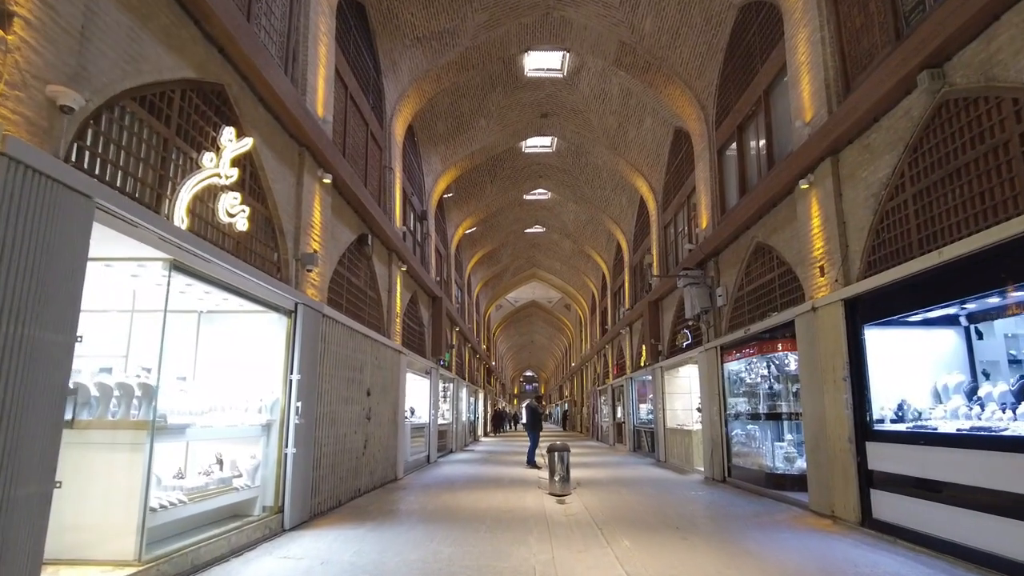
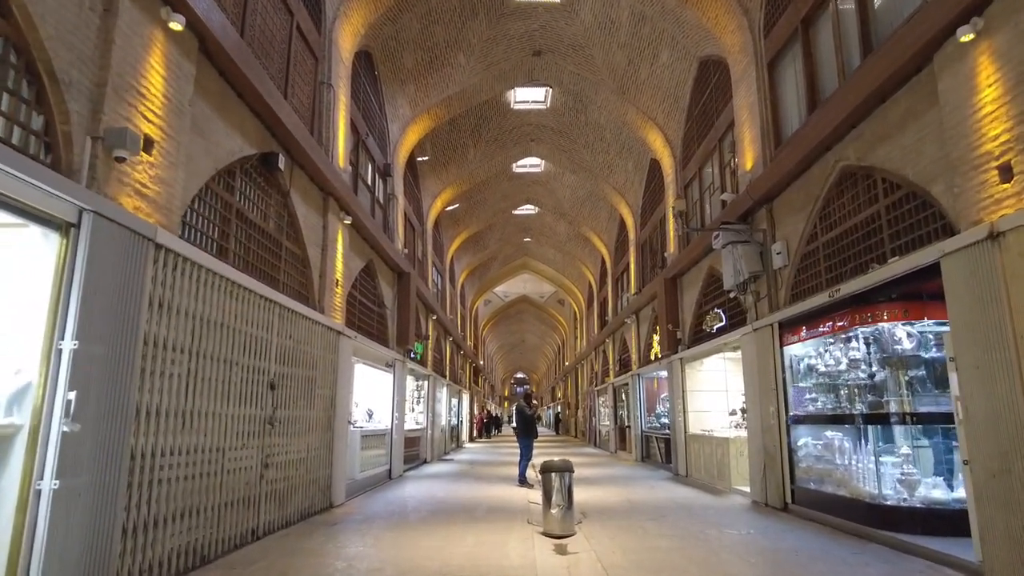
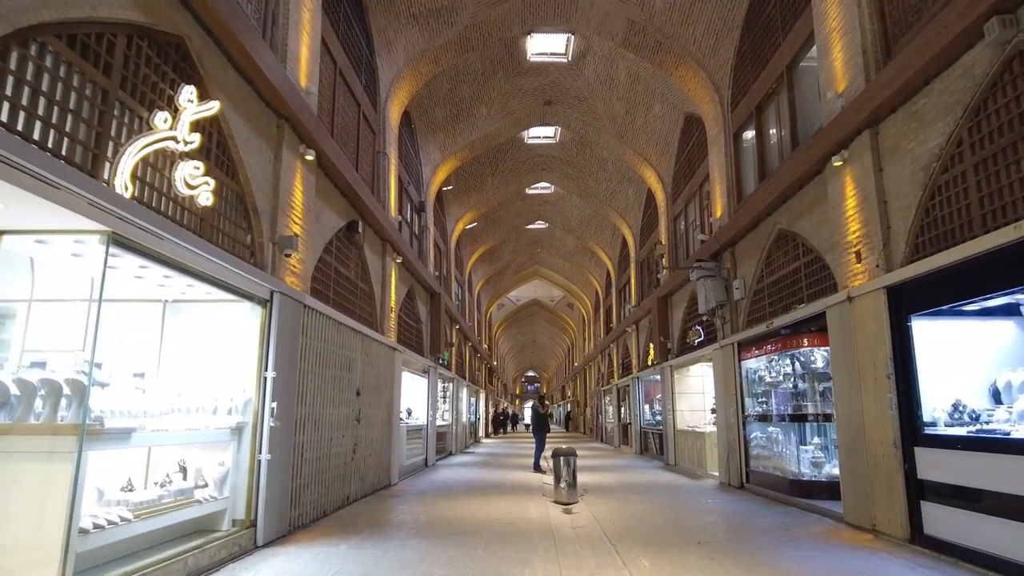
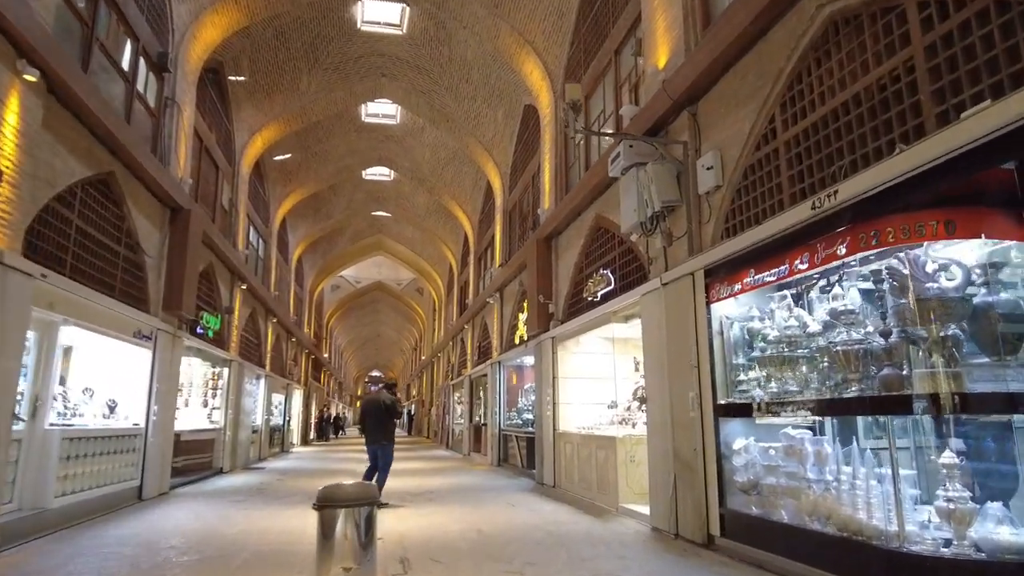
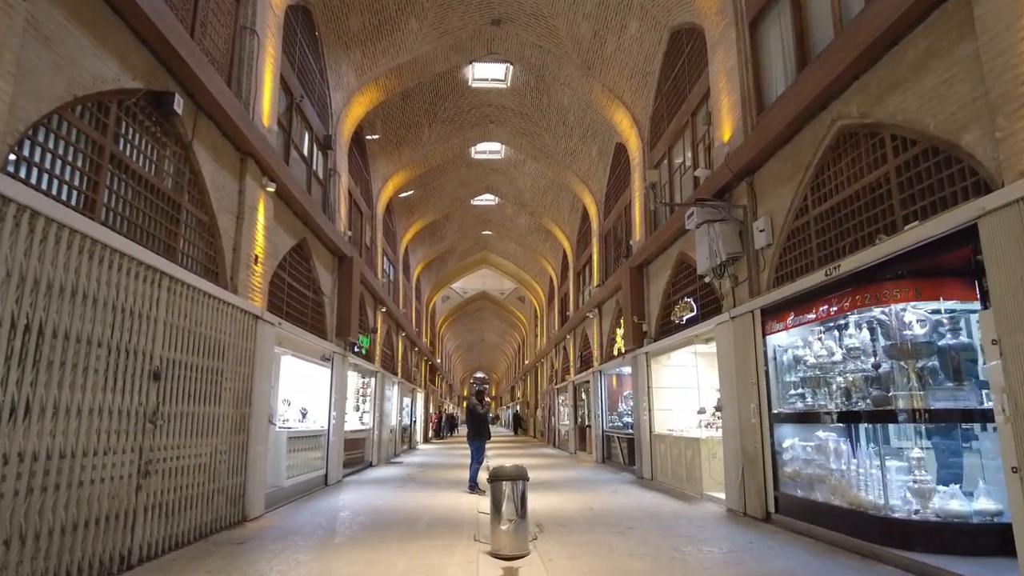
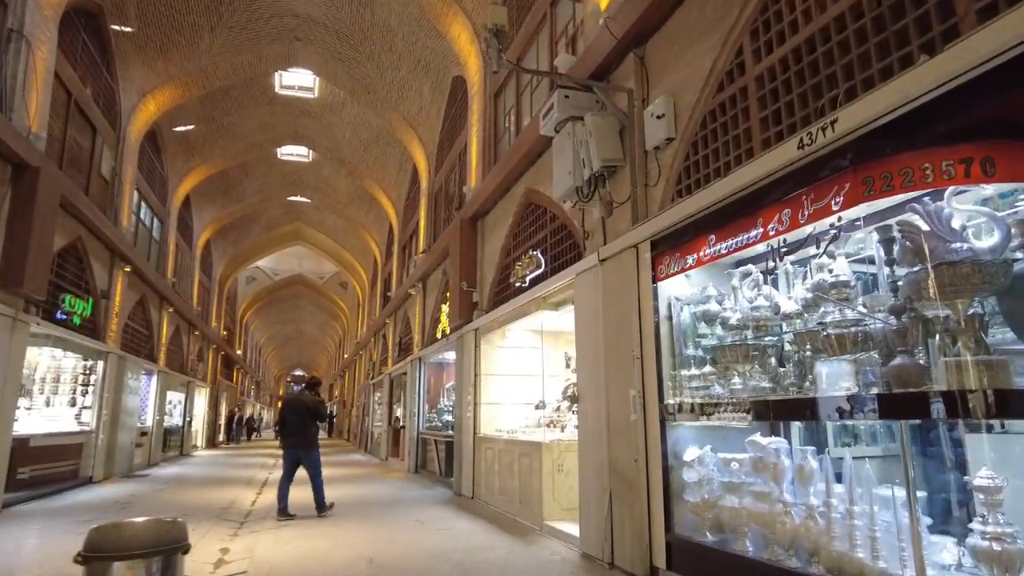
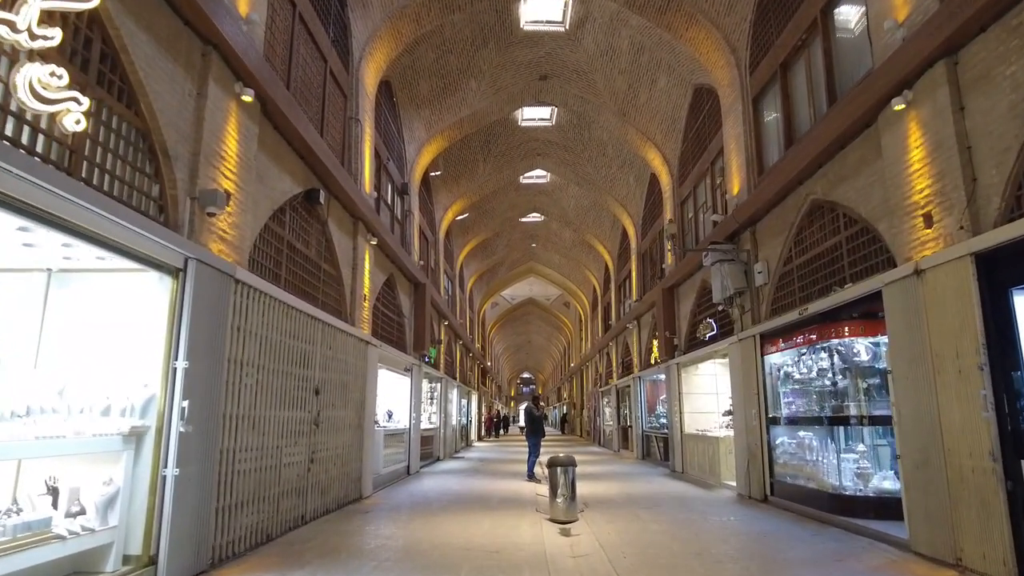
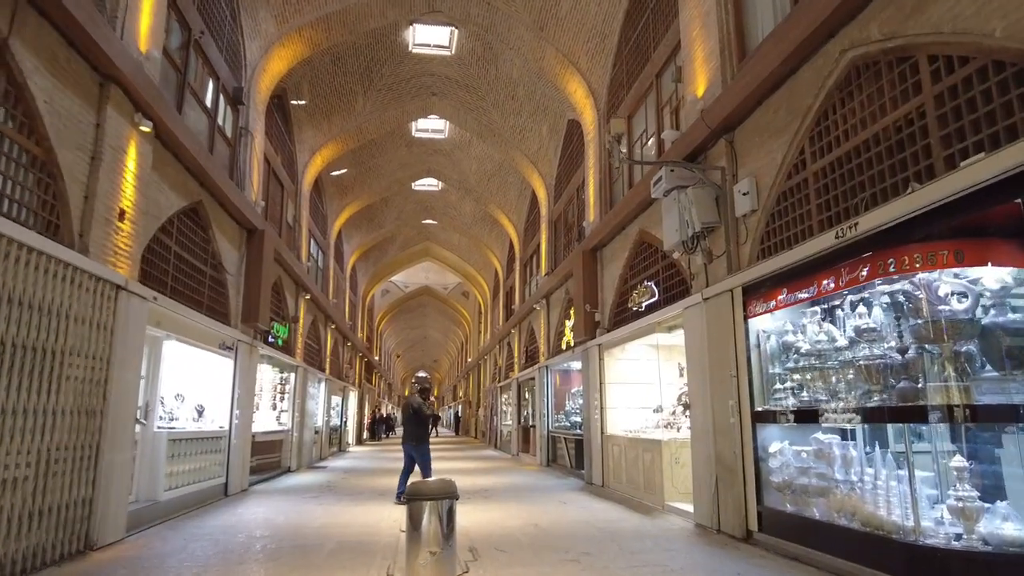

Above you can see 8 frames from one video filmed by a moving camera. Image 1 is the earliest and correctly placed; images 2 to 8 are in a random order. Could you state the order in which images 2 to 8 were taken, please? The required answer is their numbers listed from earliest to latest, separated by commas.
3, 7, 2, 5, 8, 4, 6
